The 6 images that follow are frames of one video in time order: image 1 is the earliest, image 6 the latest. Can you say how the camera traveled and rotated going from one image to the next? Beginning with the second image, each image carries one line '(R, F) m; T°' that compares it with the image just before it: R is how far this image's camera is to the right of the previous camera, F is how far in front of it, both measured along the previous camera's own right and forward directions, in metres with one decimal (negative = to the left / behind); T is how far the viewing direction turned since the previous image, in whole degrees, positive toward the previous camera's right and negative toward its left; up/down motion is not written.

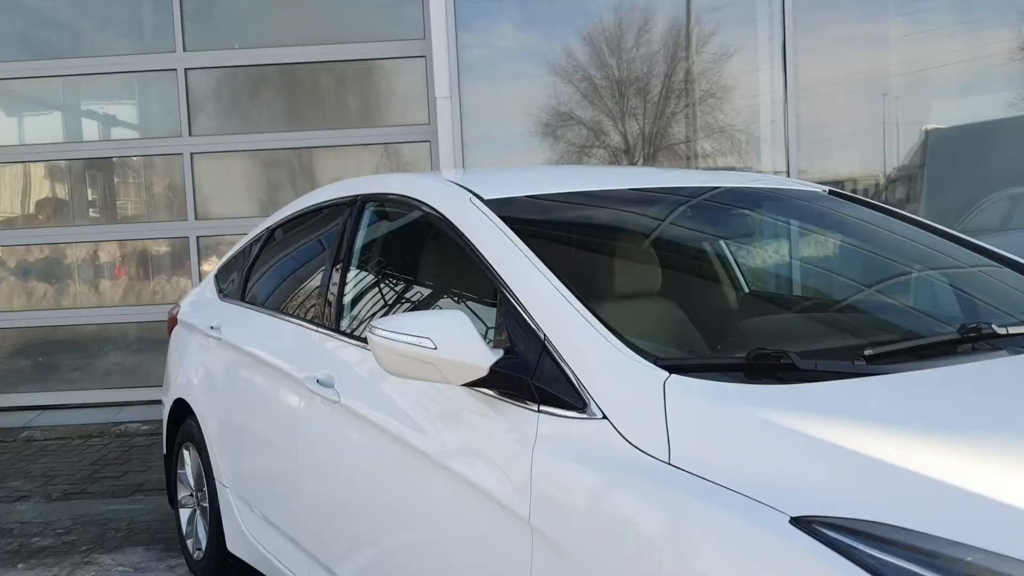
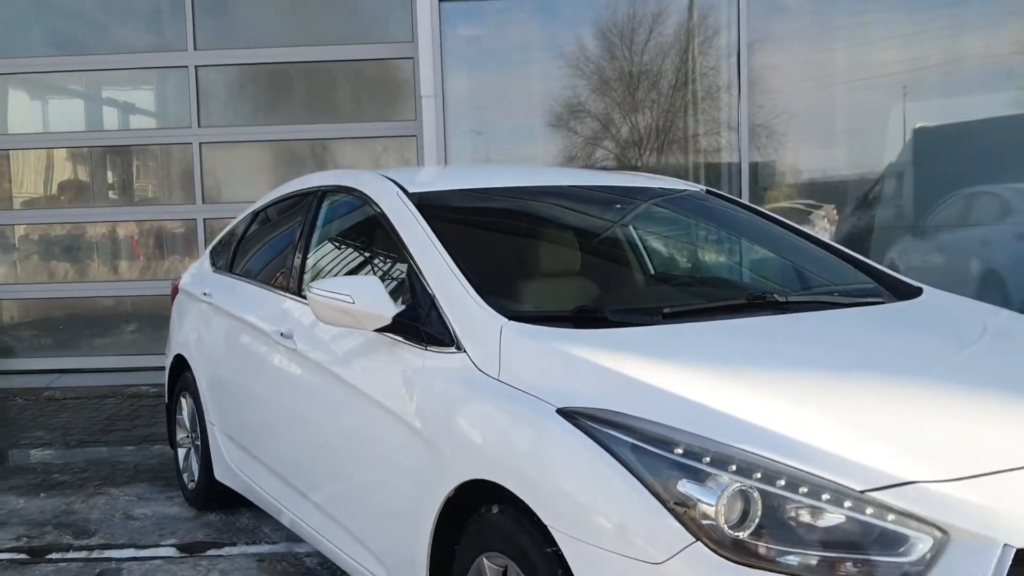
(+0.3, -0.7) m; -1°
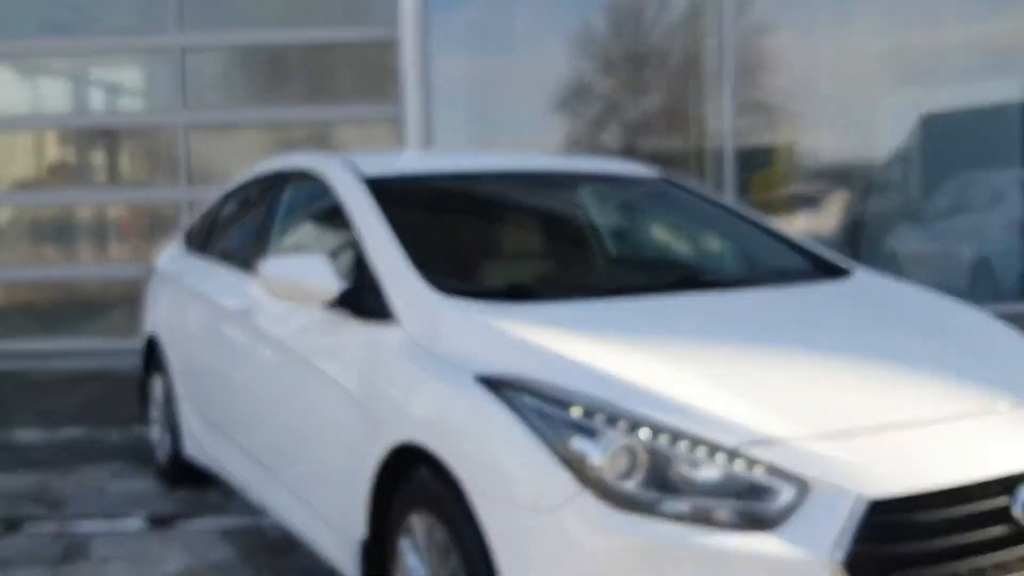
(+0.2, -0.1) m; 0°
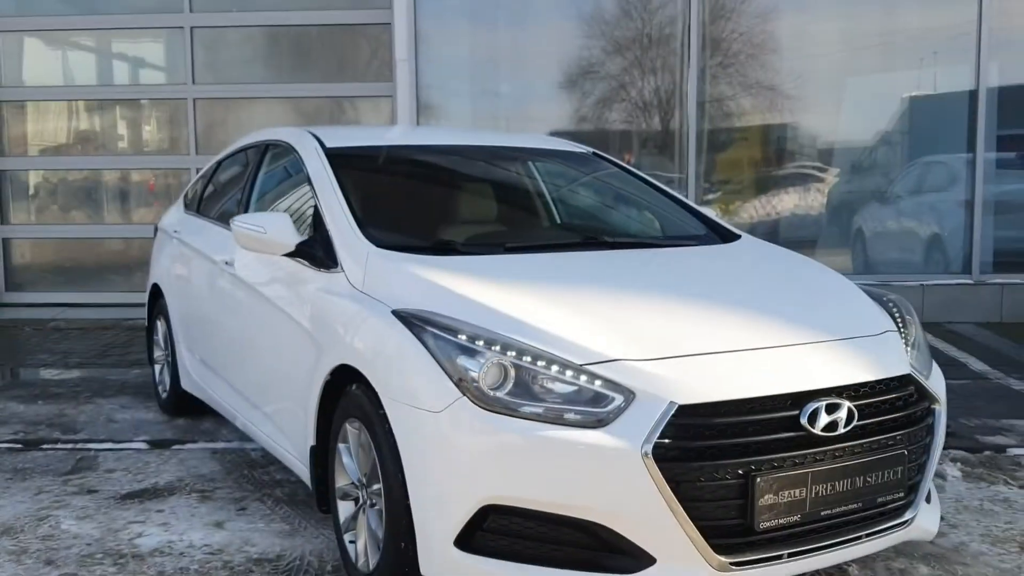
(+0.3, -0.6) m; -1°
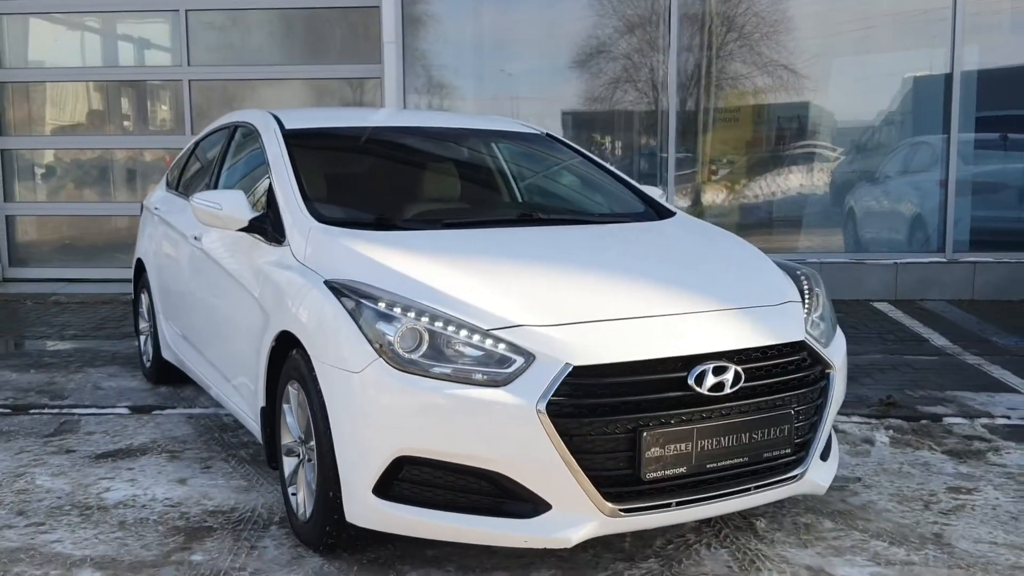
(+0.3, -0.2) m; -1°
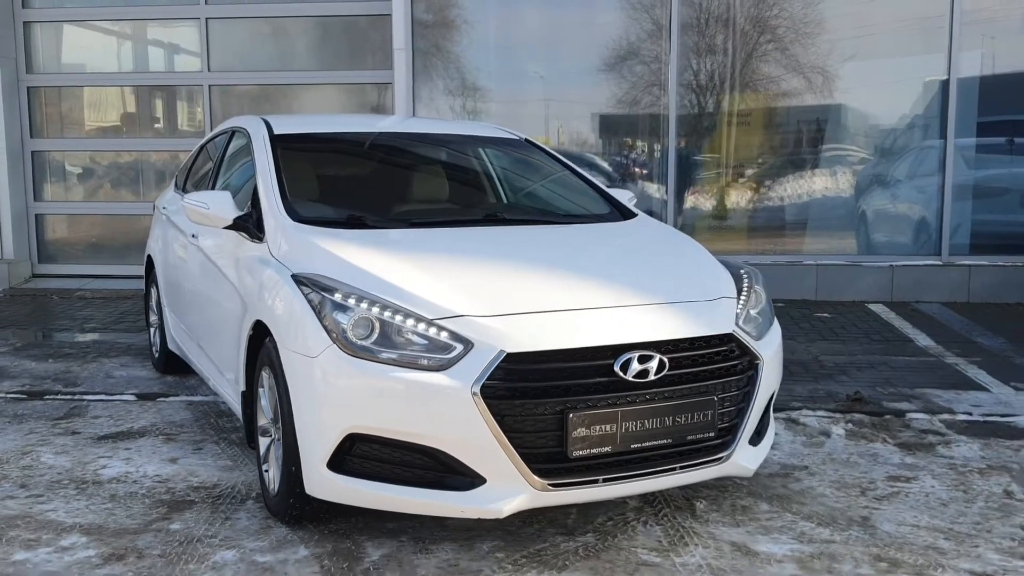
(+0.3, -0.2) m; -2°
